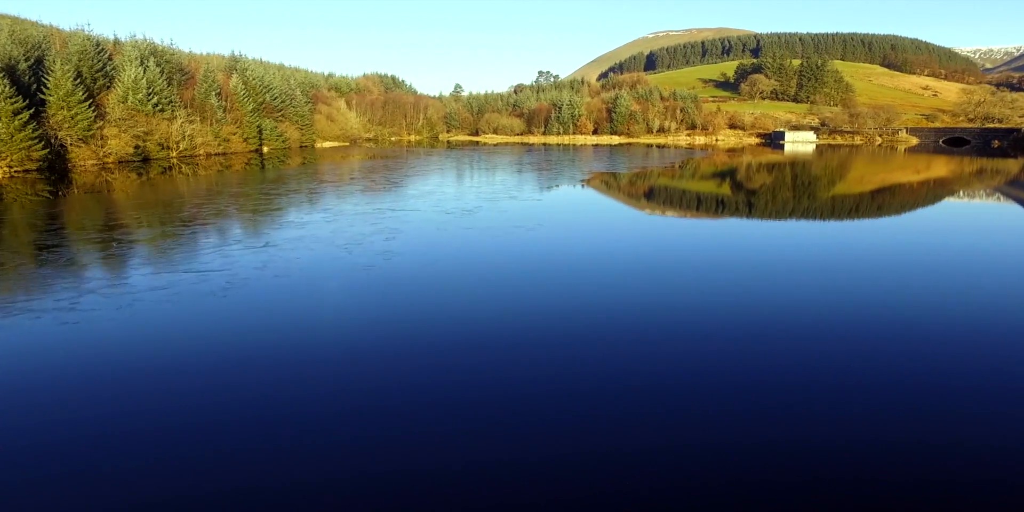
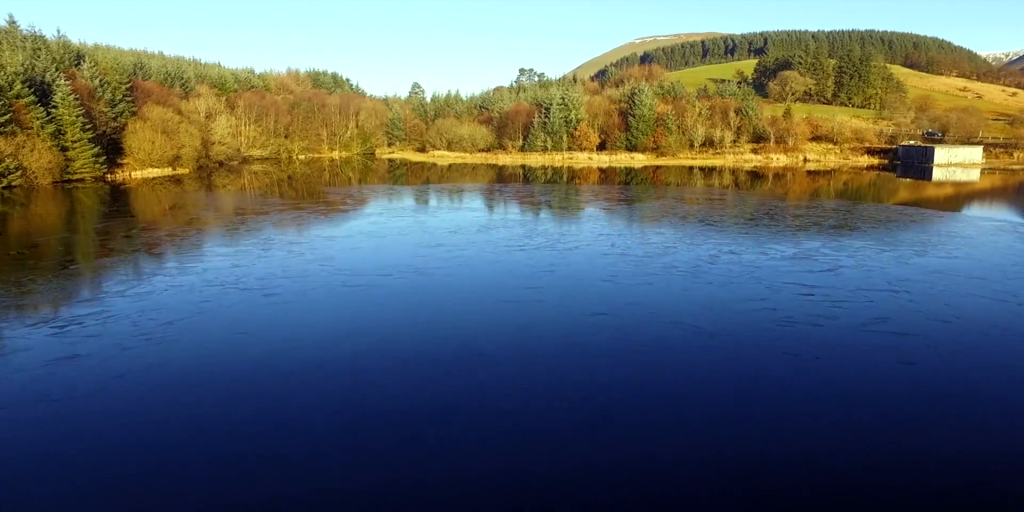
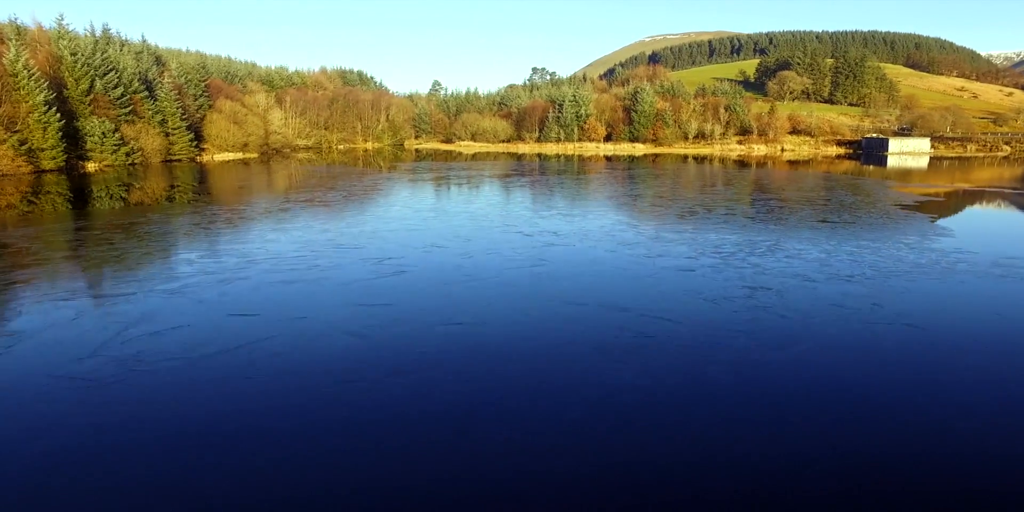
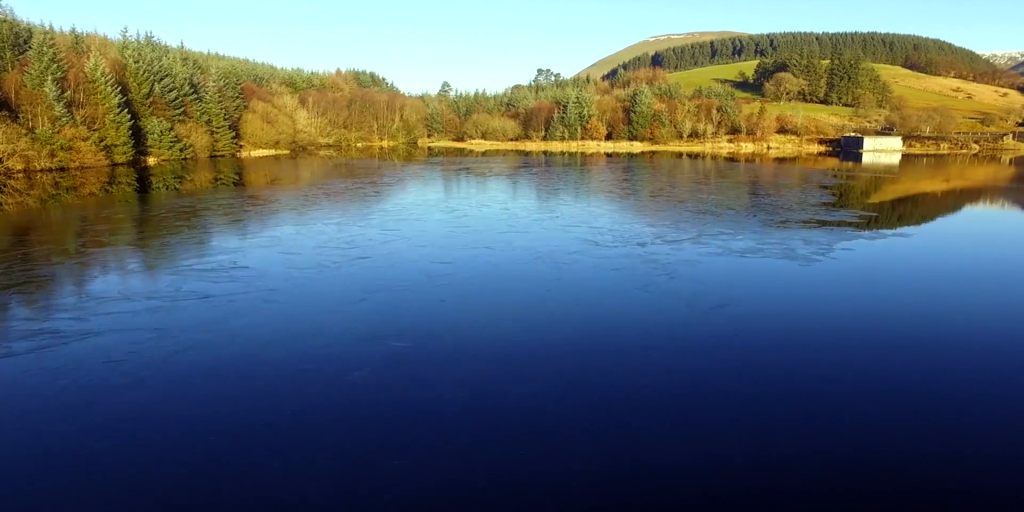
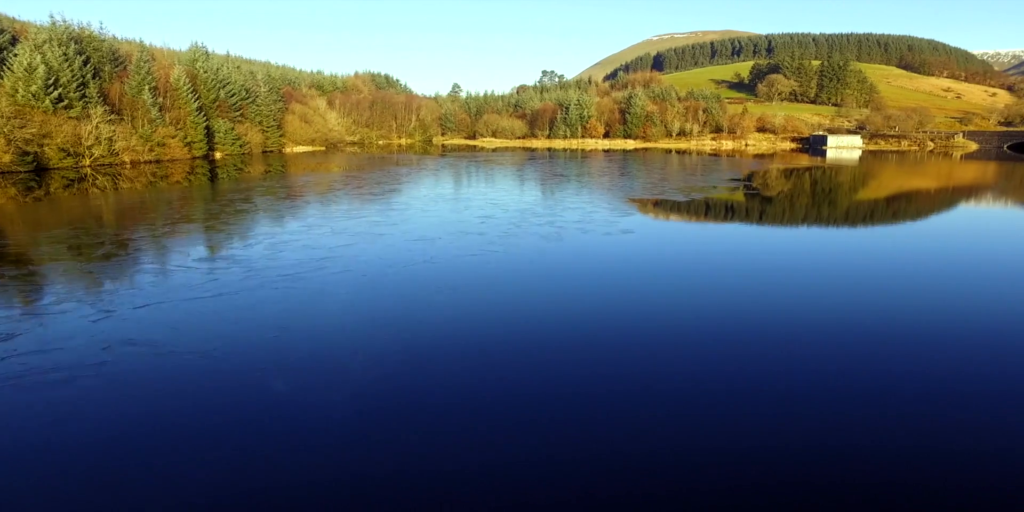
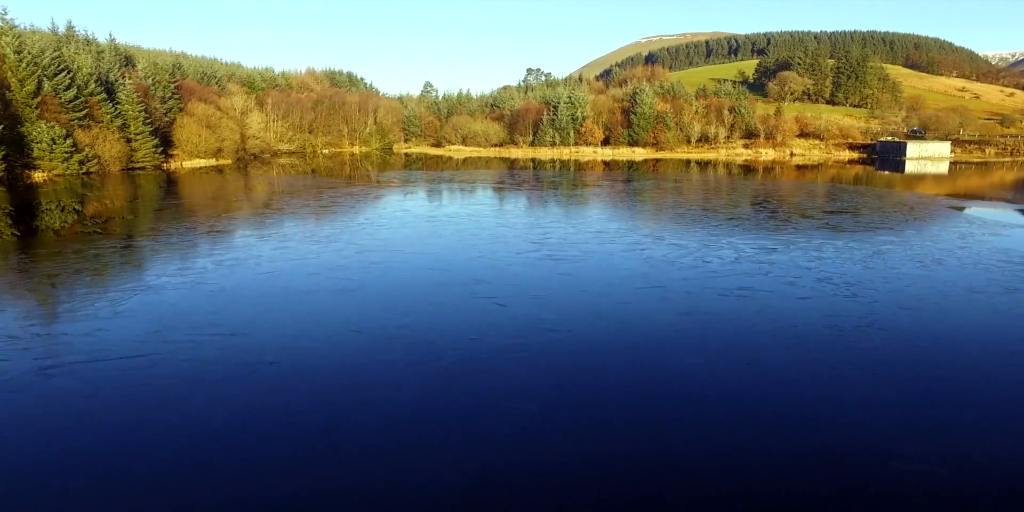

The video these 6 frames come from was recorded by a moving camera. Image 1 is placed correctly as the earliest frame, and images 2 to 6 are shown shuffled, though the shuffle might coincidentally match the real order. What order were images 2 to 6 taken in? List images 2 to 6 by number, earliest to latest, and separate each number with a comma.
5, 4, 3, 6, 2
